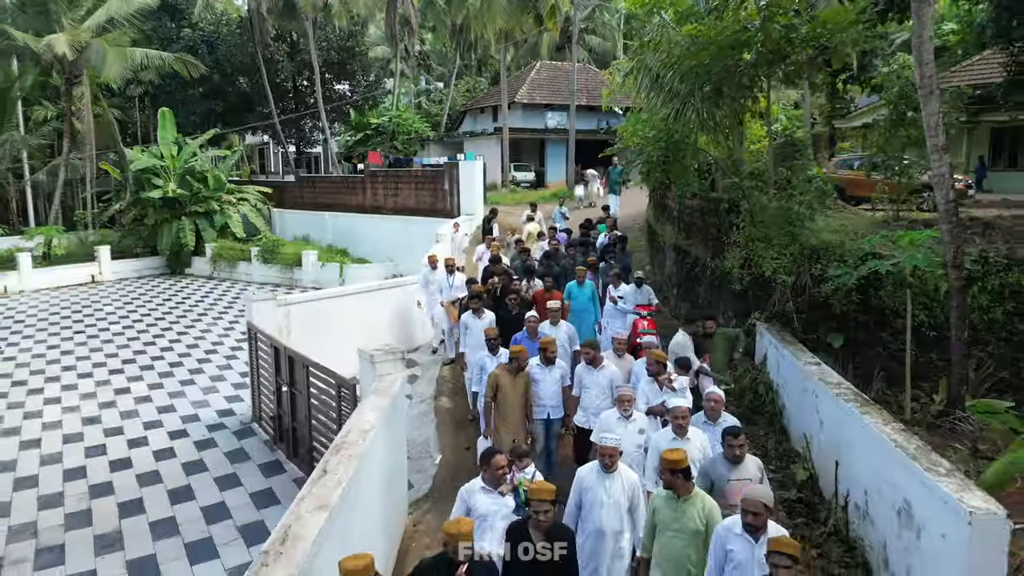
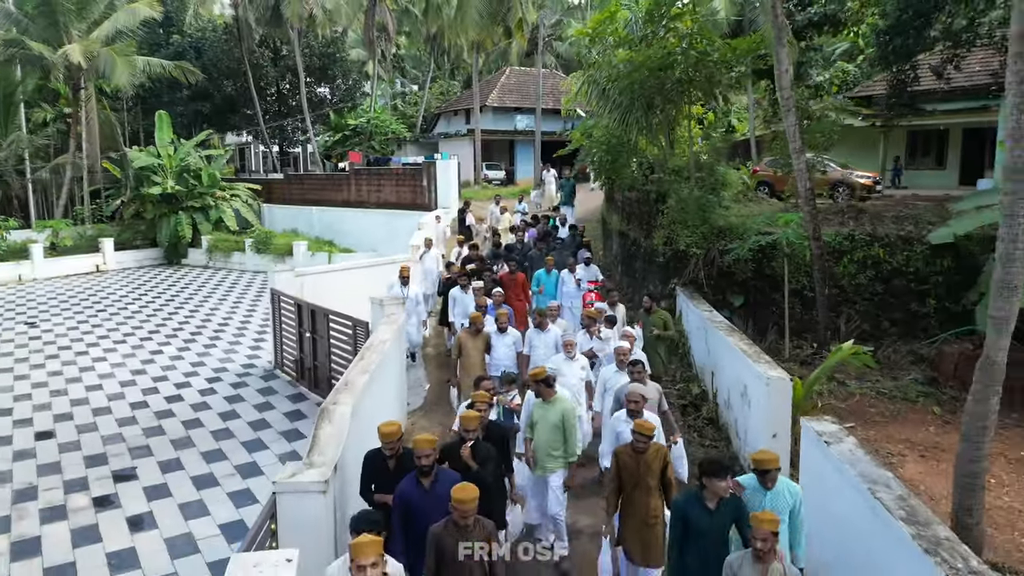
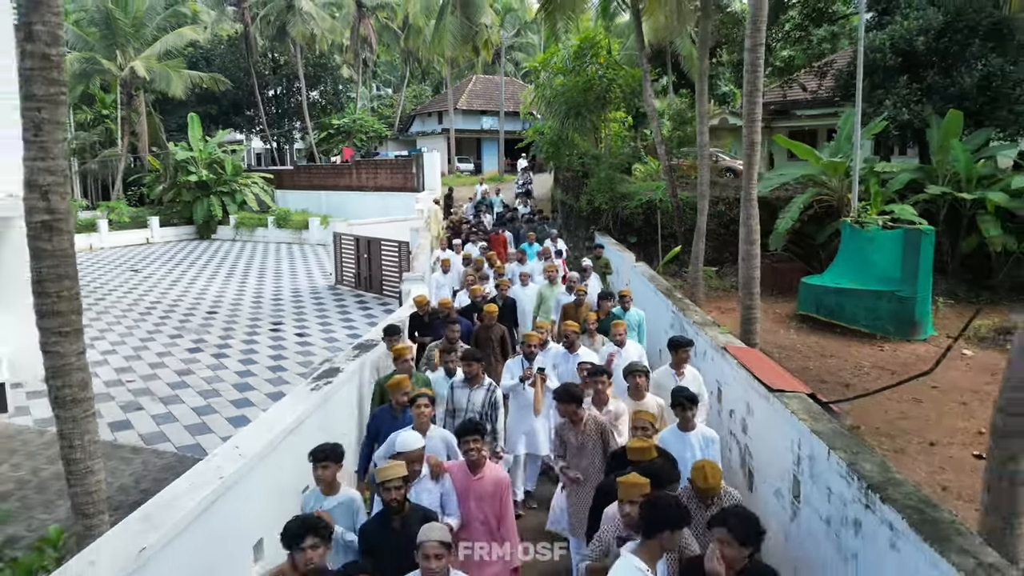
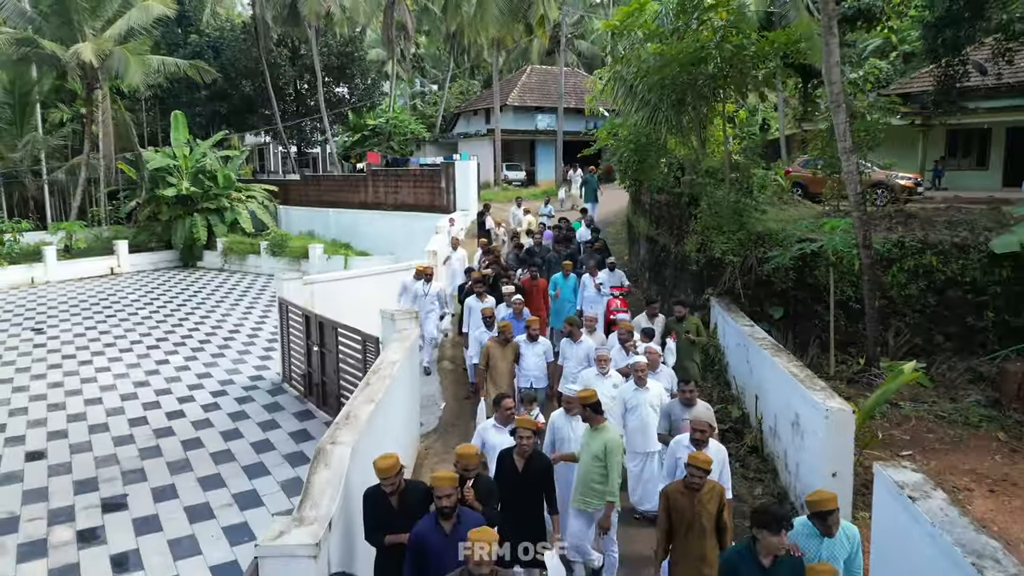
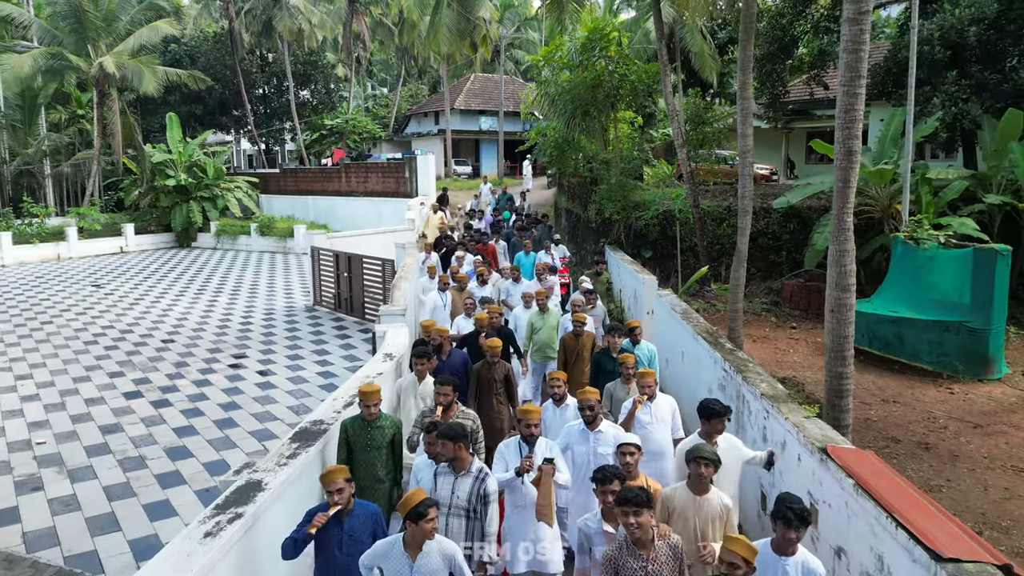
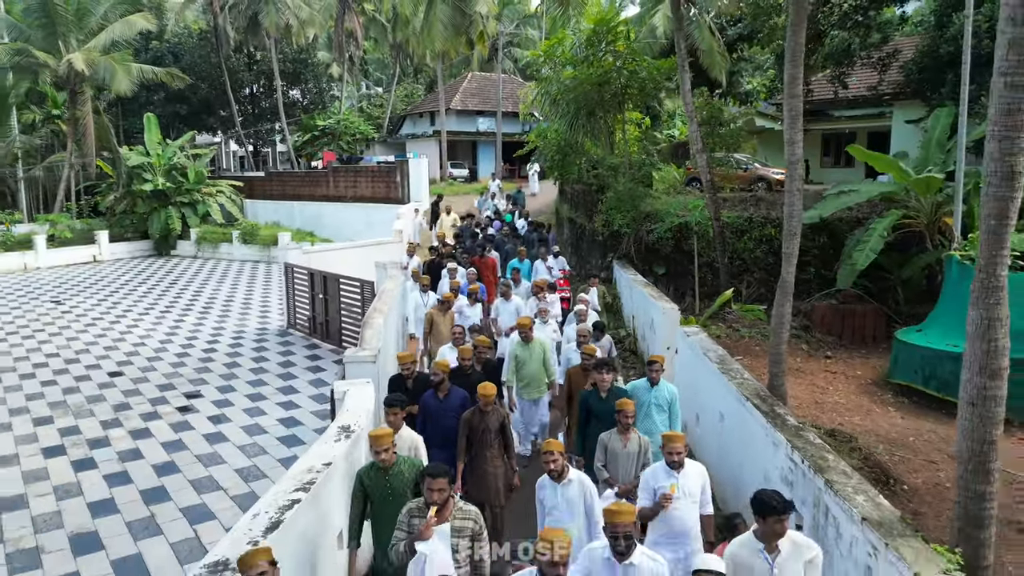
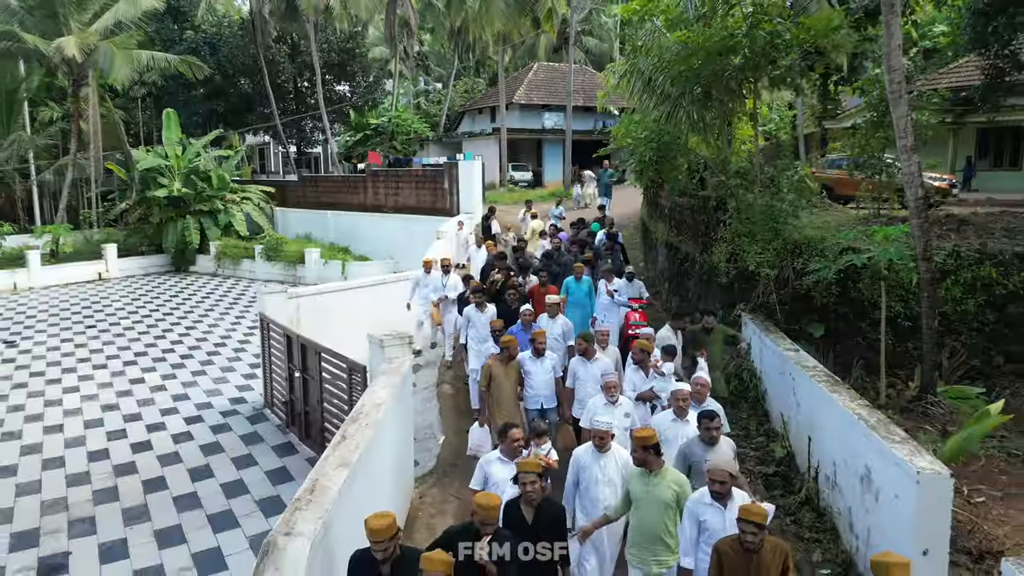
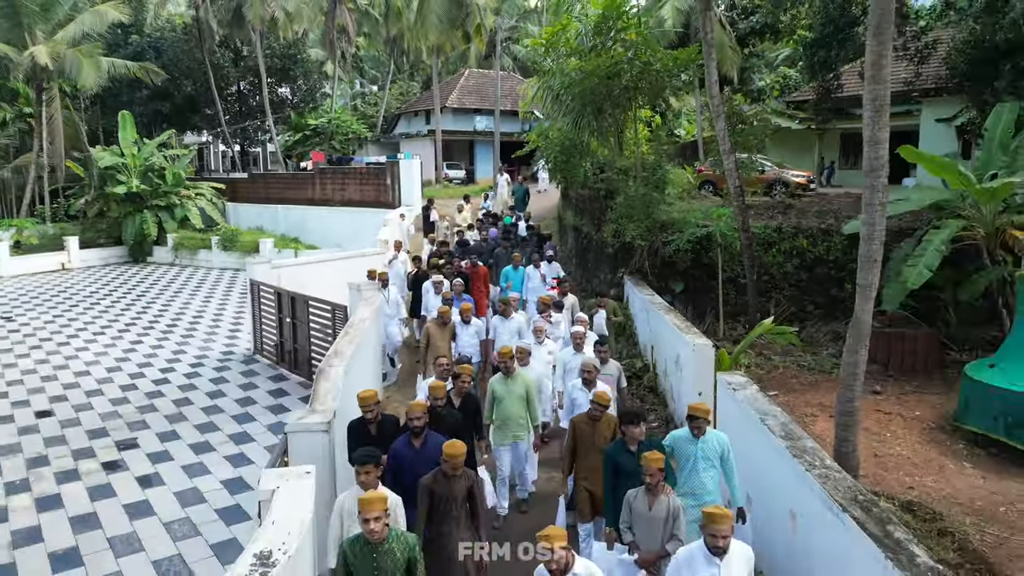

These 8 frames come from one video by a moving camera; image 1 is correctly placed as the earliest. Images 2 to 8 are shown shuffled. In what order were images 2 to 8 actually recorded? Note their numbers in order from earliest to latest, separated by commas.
7, 4, 2, 8, 6, 5, 3
